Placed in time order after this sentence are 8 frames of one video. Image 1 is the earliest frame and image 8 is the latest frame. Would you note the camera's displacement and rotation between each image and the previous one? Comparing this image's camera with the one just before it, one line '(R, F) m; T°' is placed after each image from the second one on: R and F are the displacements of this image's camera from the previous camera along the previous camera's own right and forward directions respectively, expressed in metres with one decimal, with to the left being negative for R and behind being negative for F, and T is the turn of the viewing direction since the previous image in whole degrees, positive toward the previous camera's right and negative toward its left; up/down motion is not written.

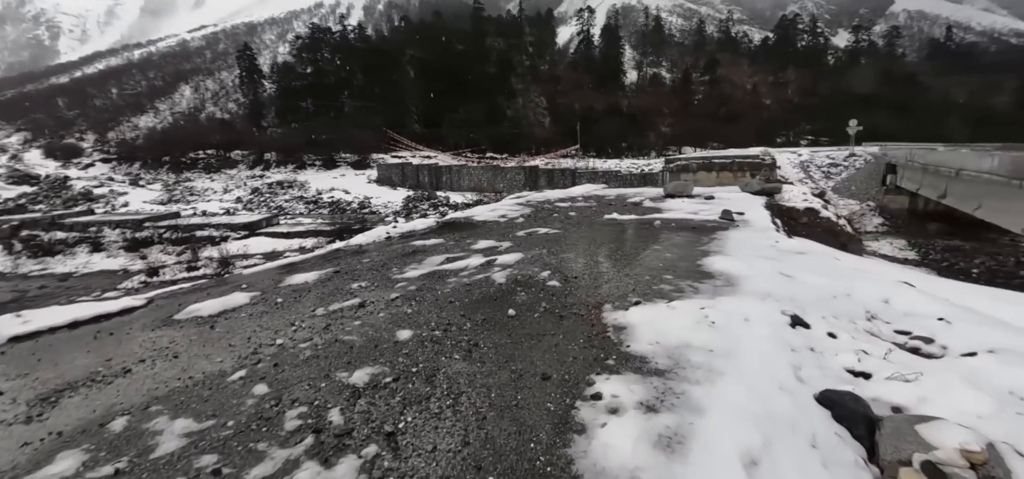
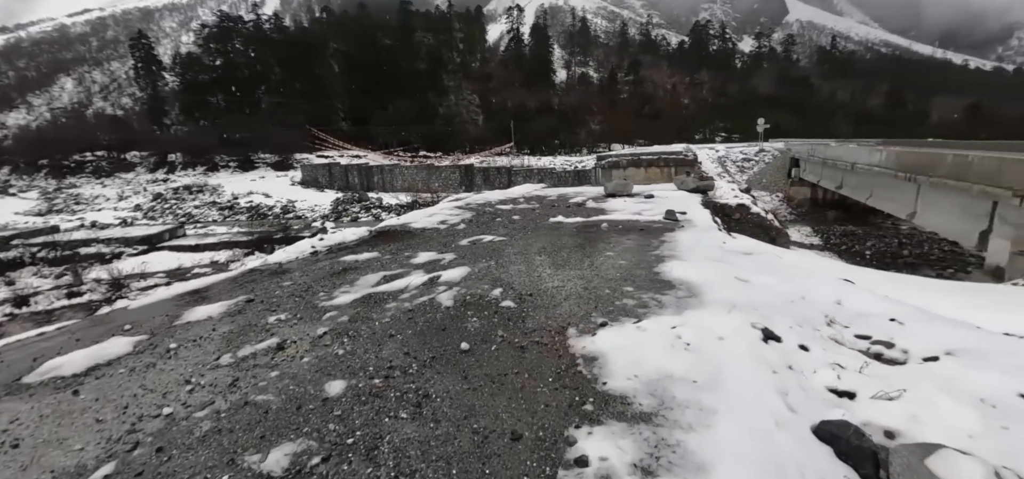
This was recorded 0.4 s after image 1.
(-0.1, +0.3) m; +8°
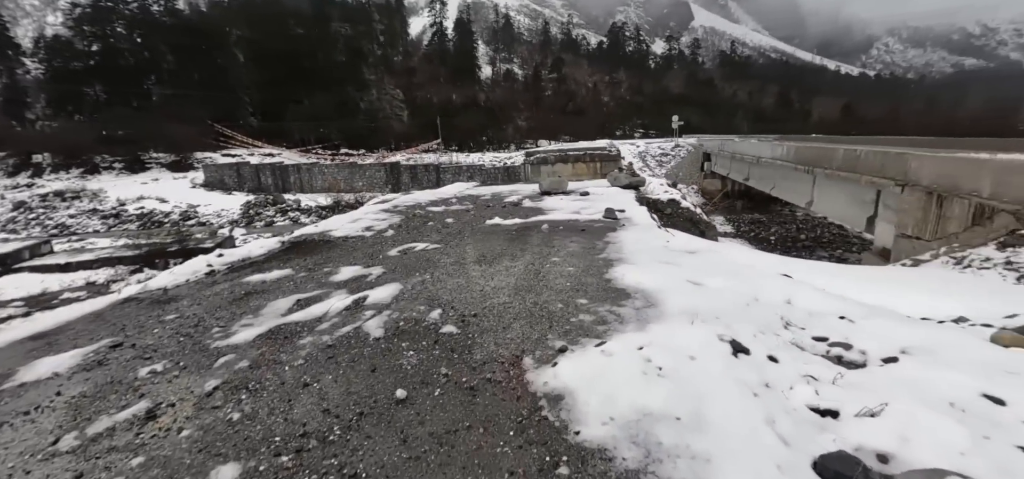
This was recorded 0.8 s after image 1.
(0.0, +0.3) m; +9°
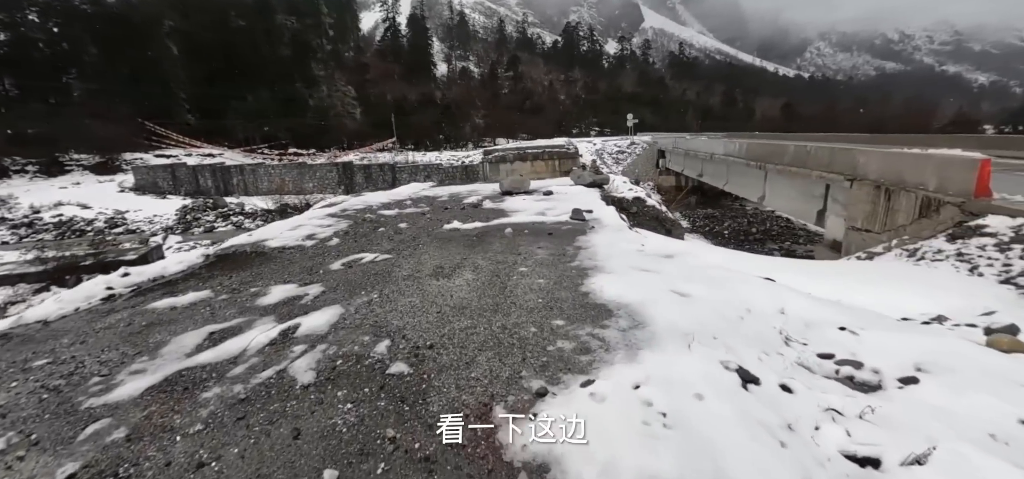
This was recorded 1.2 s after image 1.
(0.0, +0.3) m; +5°
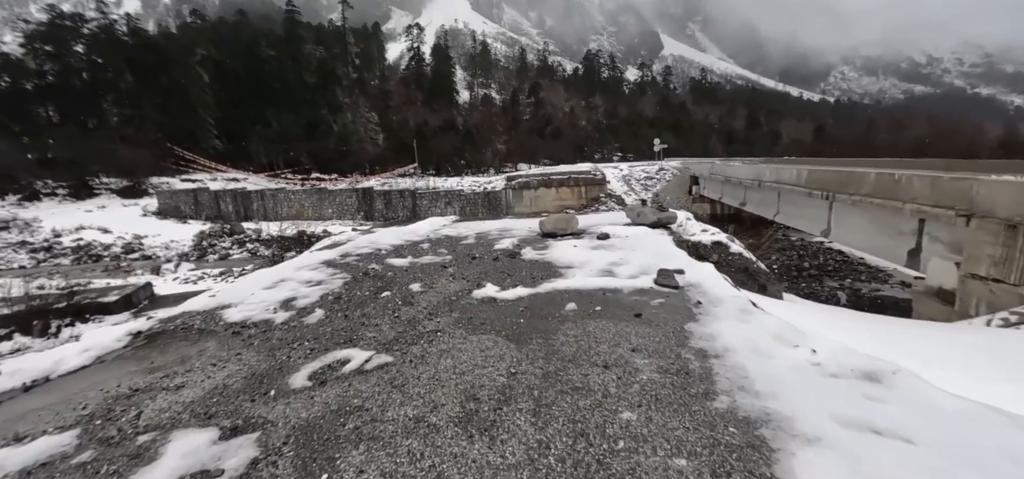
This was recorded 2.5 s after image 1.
(-0.2, +1.1) m; -2°
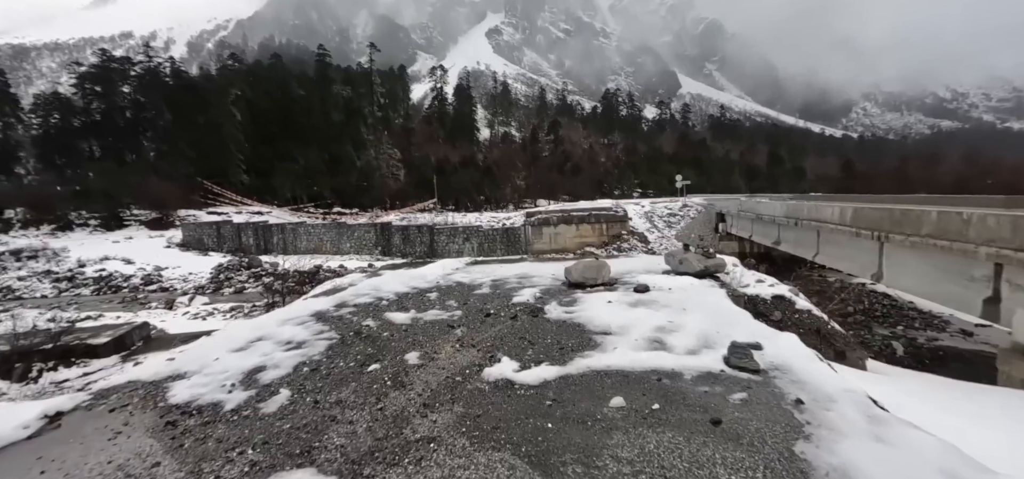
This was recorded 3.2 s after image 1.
(0.0, +0.6) m; -2°
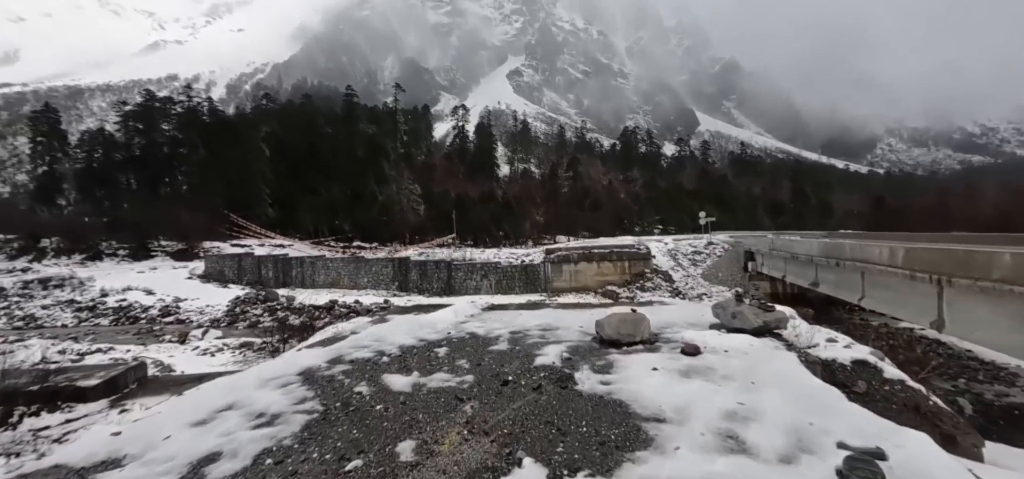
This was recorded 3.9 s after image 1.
(0.0, +0.5) m; -2°
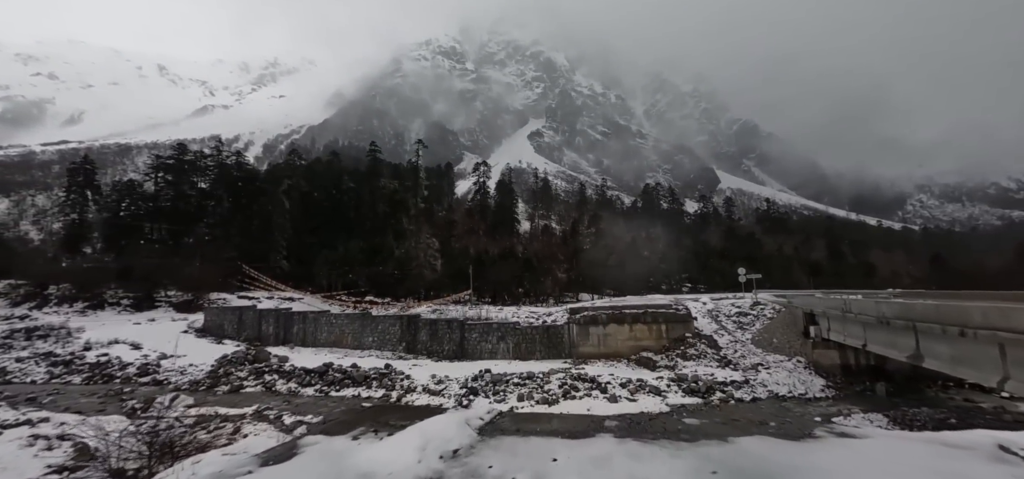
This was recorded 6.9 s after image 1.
(0.0, +2.1) m; -3°
